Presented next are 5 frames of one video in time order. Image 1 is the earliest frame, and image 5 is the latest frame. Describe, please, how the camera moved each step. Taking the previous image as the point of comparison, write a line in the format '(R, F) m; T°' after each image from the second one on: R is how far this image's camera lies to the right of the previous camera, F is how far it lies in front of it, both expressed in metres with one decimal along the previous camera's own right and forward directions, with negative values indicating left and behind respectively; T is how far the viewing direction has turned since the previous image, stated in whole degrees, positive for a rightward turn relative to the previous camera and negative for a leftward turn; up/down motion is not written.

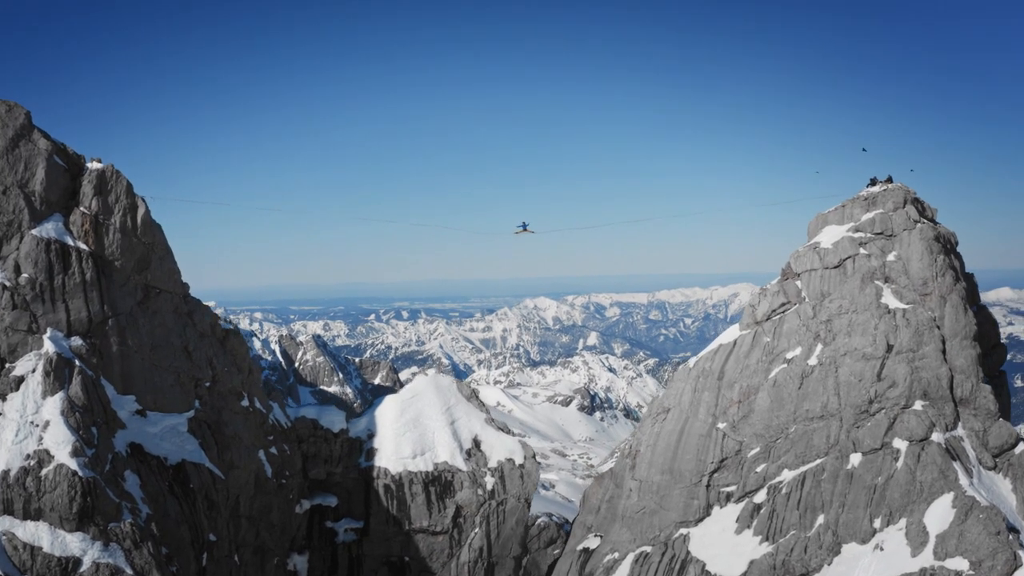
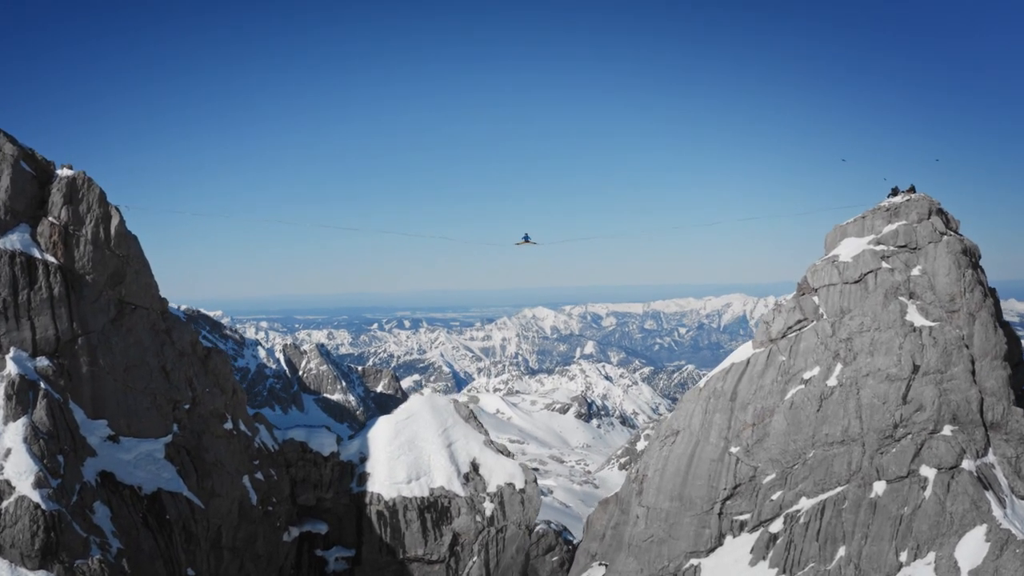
(-0.3, +5.5) m; 0°
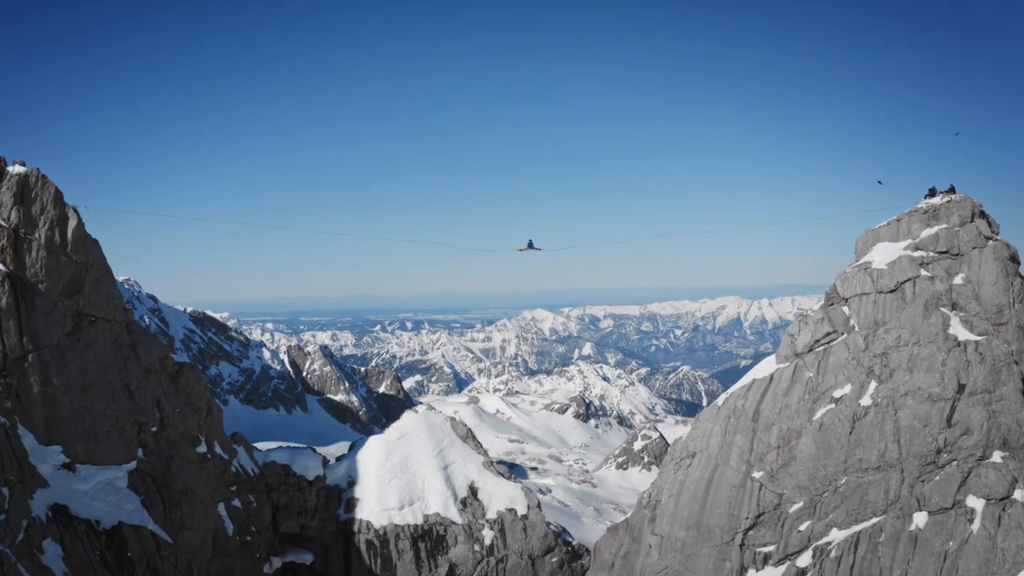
(-0.2, +8.0) m; 0°
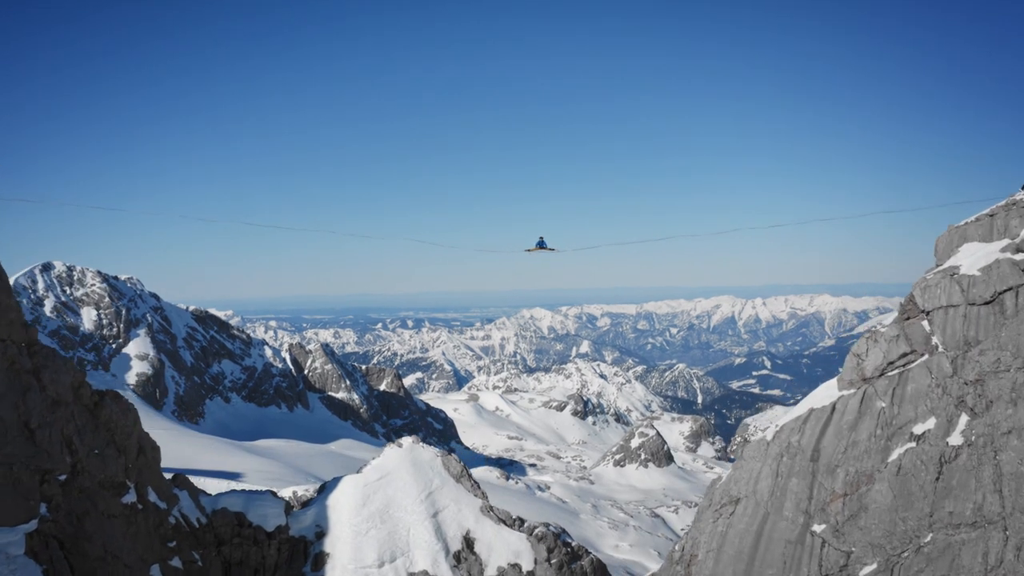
(-0.6, +15.8) m; 0°
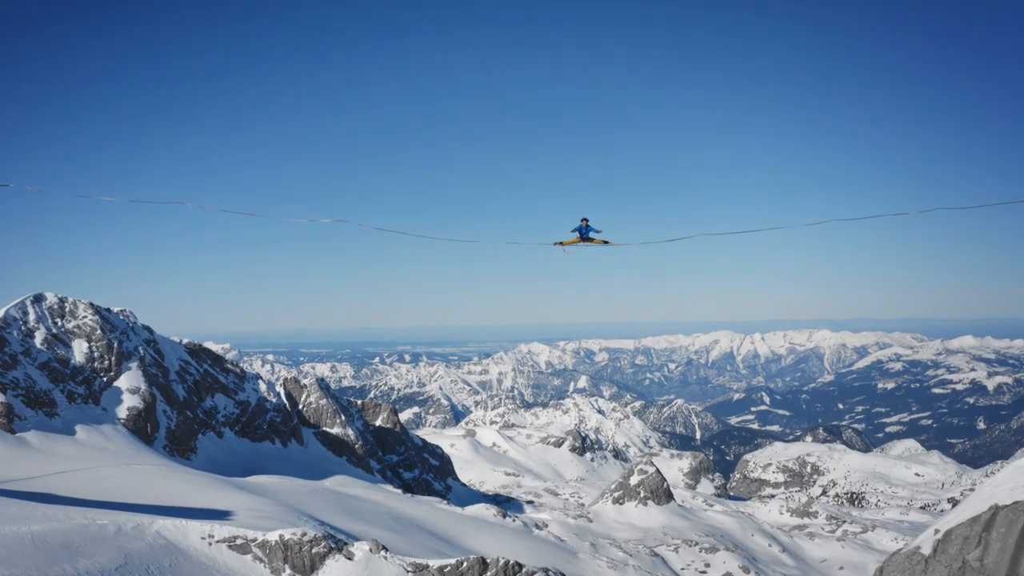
(+0.1, +3.7) m; 0°
